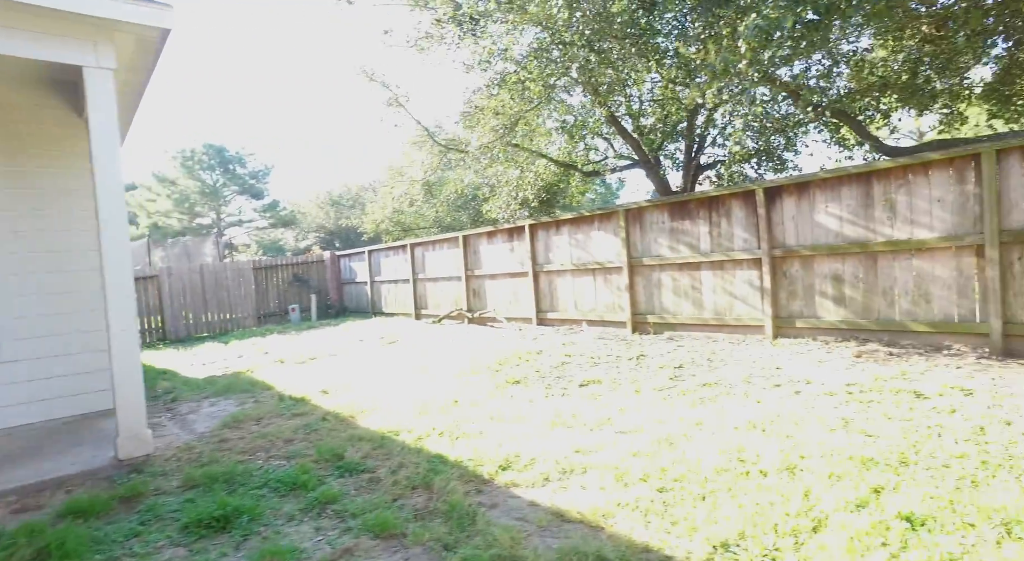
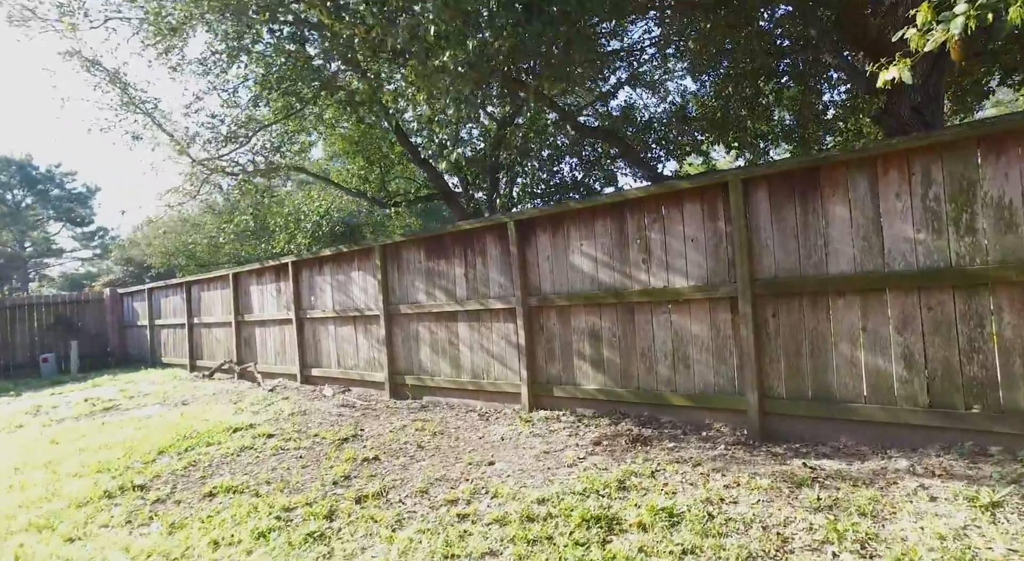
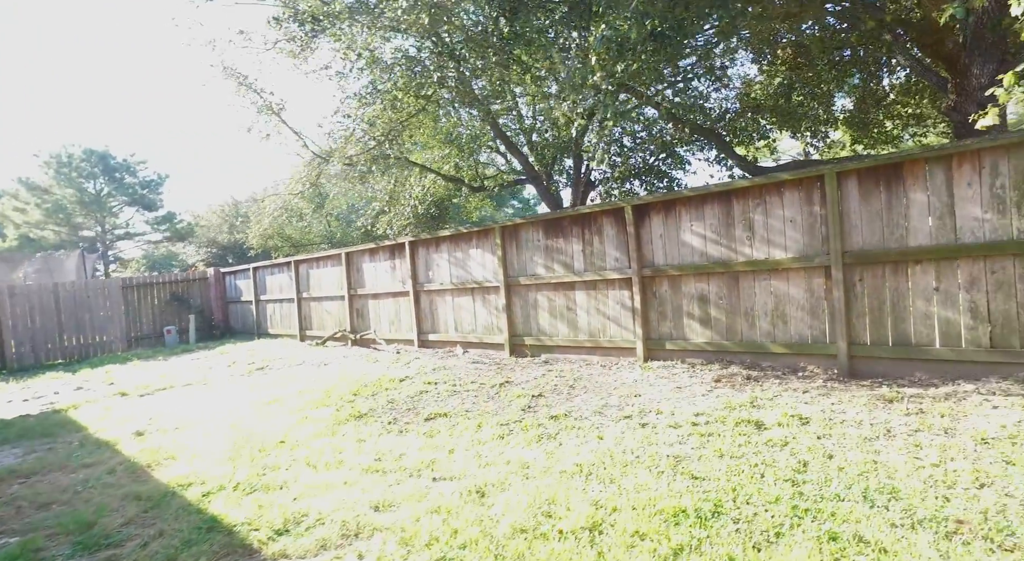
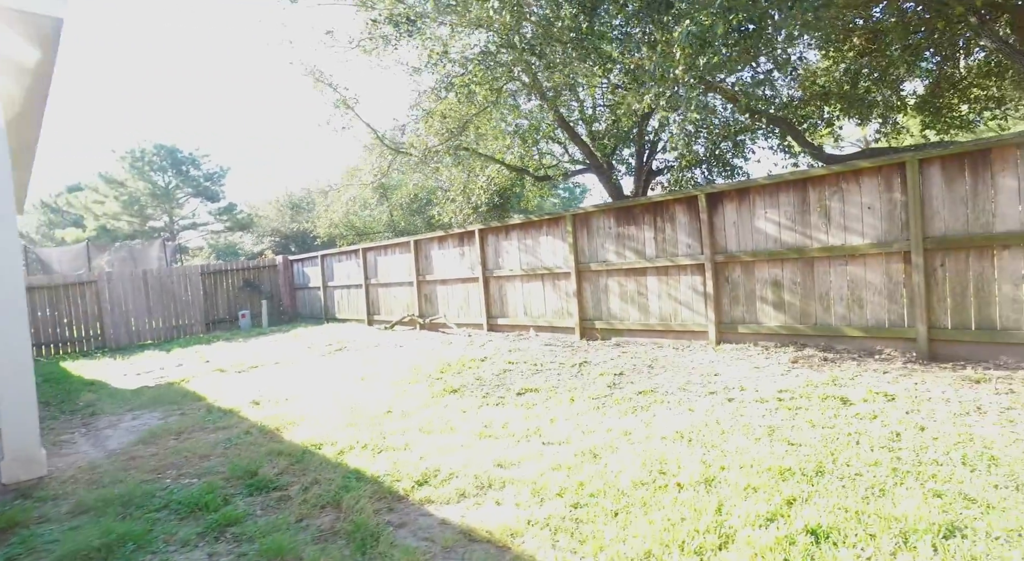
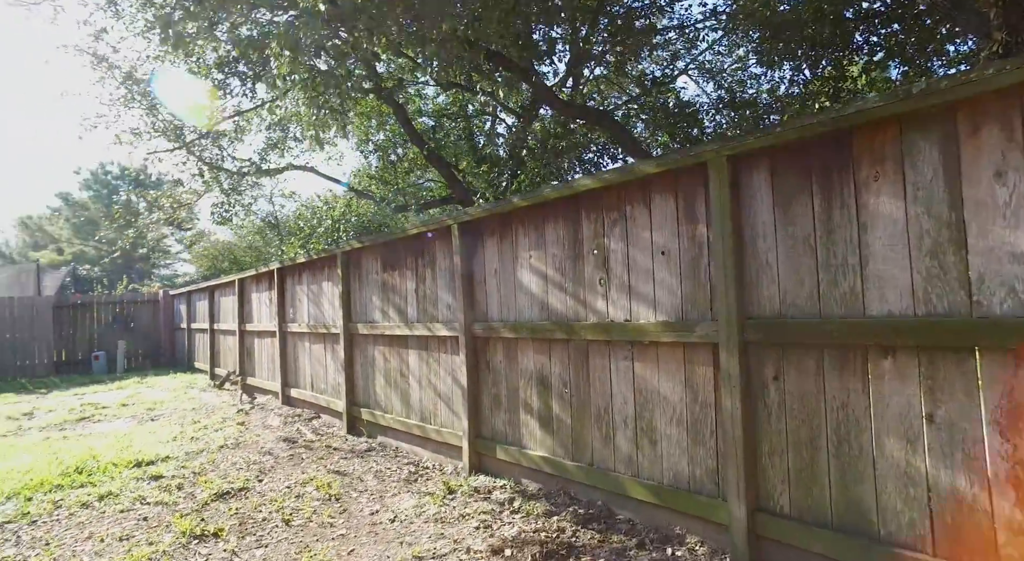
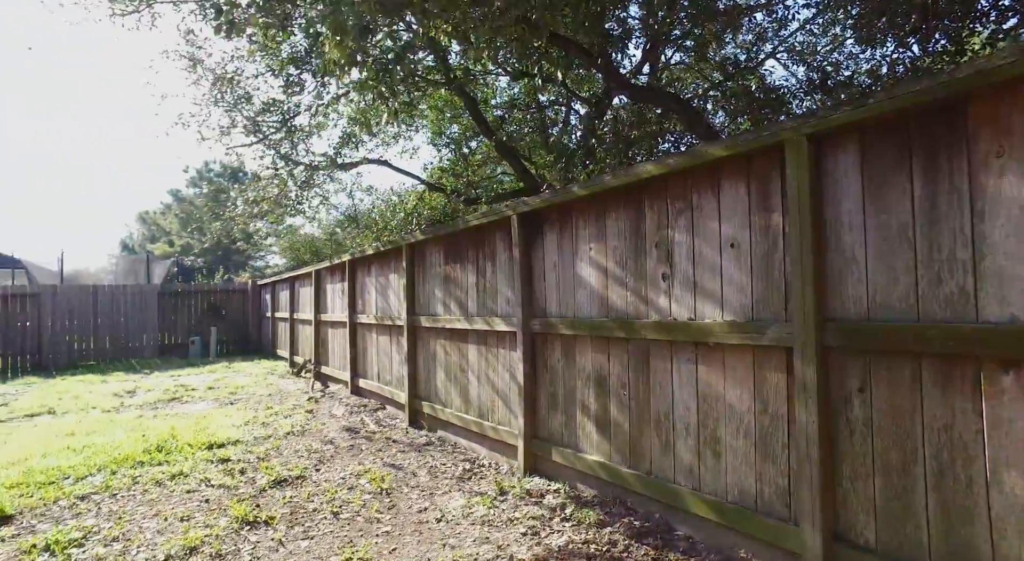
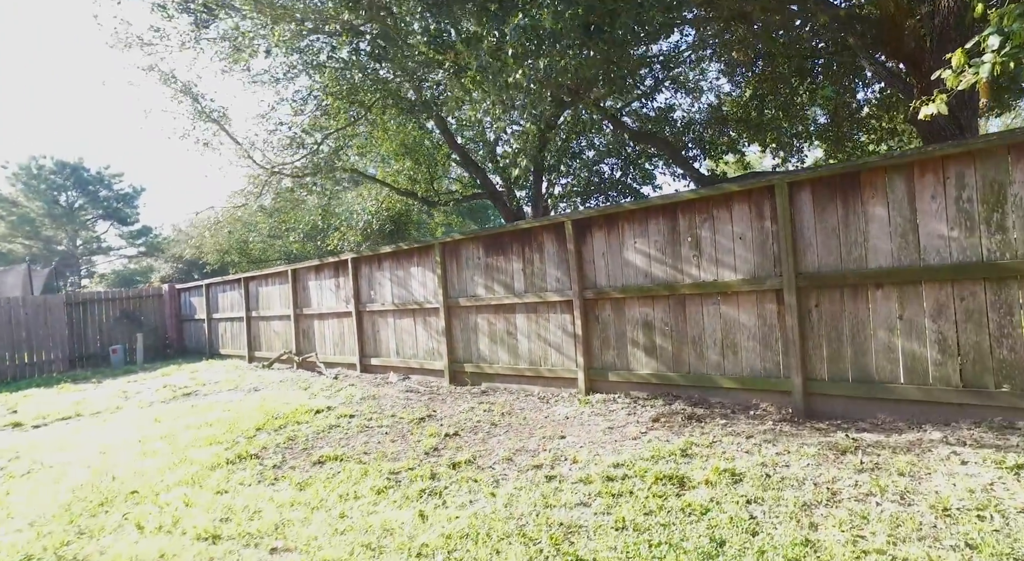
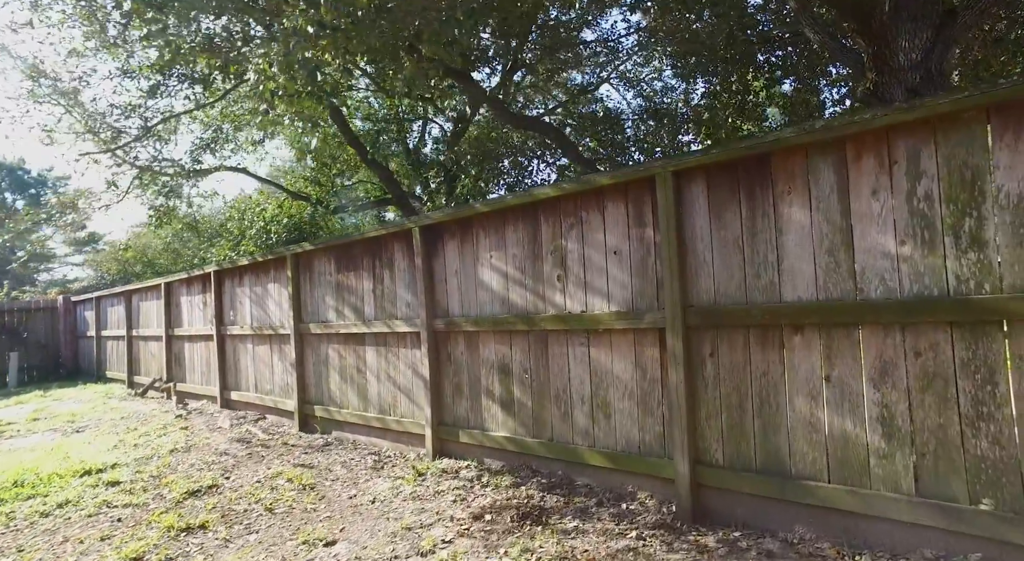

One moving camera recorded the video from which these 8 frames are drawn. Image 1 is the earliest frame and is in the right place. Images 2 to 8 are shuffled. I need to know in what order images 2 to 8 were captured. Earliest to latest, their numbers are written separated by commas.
4, 3, 7, 2, 8, 5, 6
